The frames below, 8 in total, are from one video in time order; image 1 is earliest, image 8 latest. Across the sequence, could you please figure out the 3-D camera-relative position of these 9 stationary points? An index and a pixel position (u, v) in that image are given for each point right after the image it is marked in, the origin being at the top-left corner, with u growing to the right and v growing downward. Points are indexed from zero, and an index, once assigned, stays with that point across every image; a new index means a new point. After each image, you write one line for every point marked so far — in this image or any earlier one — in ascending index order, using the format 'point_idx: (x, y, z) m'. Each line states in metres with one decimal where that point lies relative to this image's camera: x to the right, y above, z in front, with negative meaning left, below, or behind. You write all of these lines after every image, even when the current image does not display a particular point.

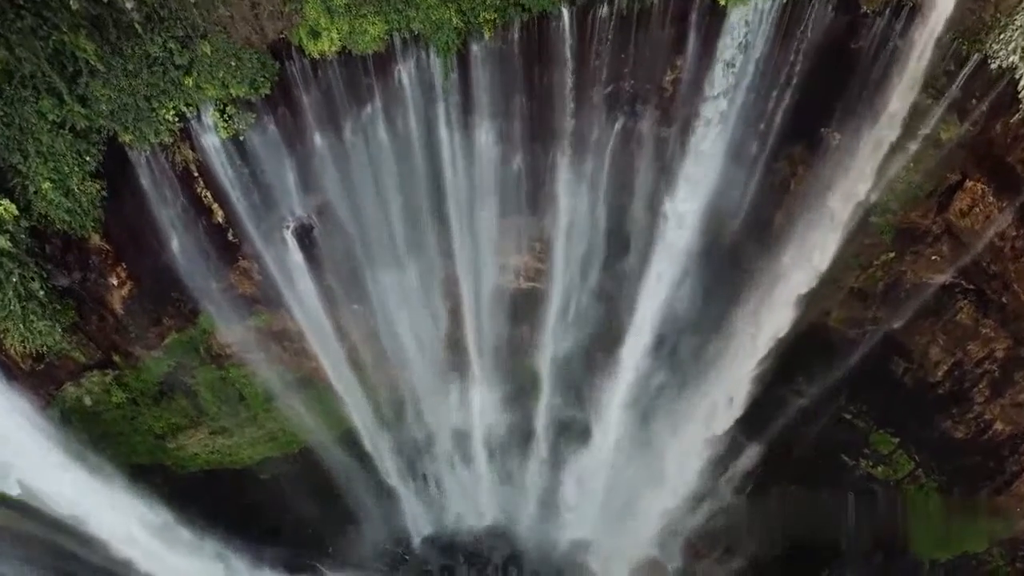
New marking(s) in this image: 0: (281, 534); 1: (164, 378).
0: (-3.5, -3.7, +10.8) m
1: (-4.2, -1.1, +8.6) m
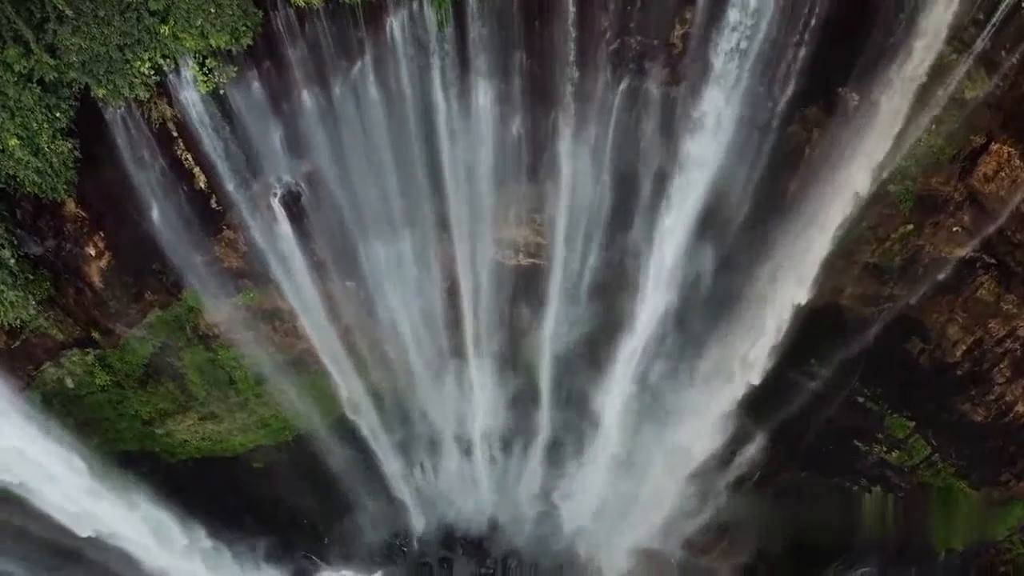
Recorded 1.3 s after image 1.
0: (-3.5, -3.4, +10.5) m
1: (-4.2, -0.8, +8.3) m
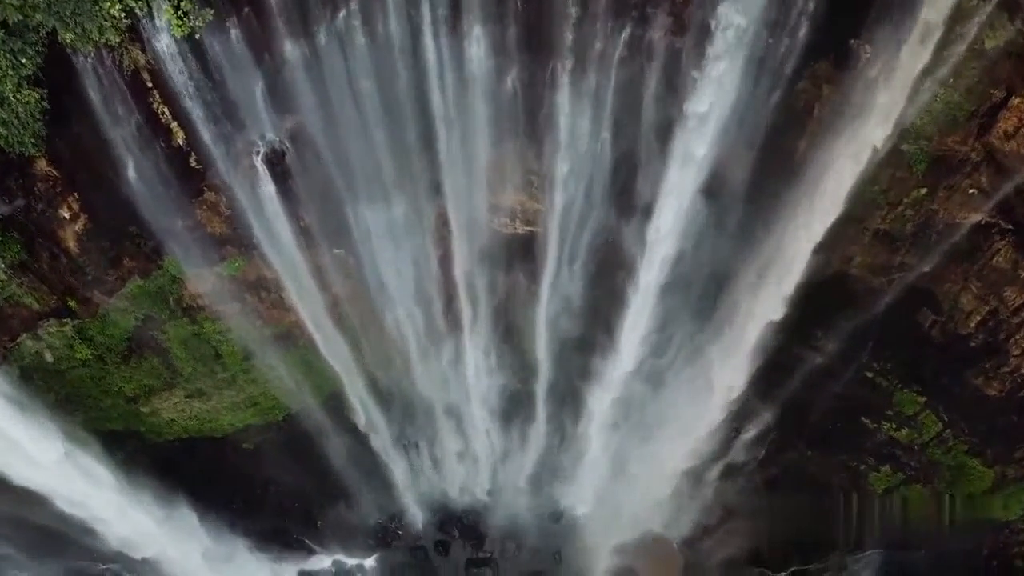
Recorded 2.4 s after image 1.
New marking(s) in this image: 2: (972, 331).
0: (-3.5, -3.1, +10.2) m
1: (-4.2, -0.5, +8.0) m
2: (+5.1, -0.5, +7.9) m
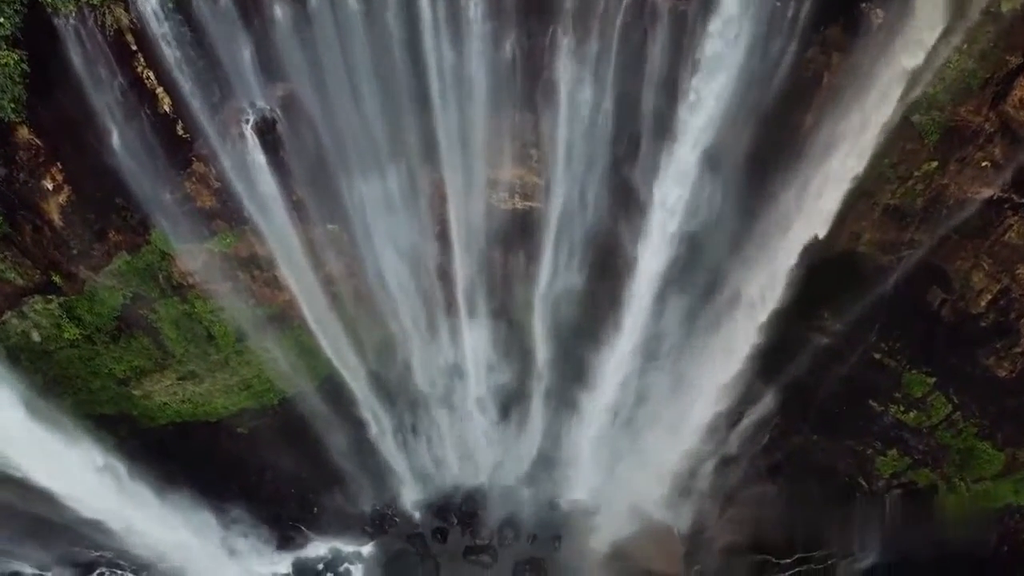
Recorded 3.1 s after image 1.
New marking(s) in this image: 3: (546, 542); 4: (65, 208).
0: (-3.5, -2.8, +10.0) m
1: (-4.2, -0.2, +7.8) m
2: (+5.0, -0.2, +7.7) m
3: (+0.5, -3.7, +10.5) m
4: (-4.3, +0.8, +6.9) m
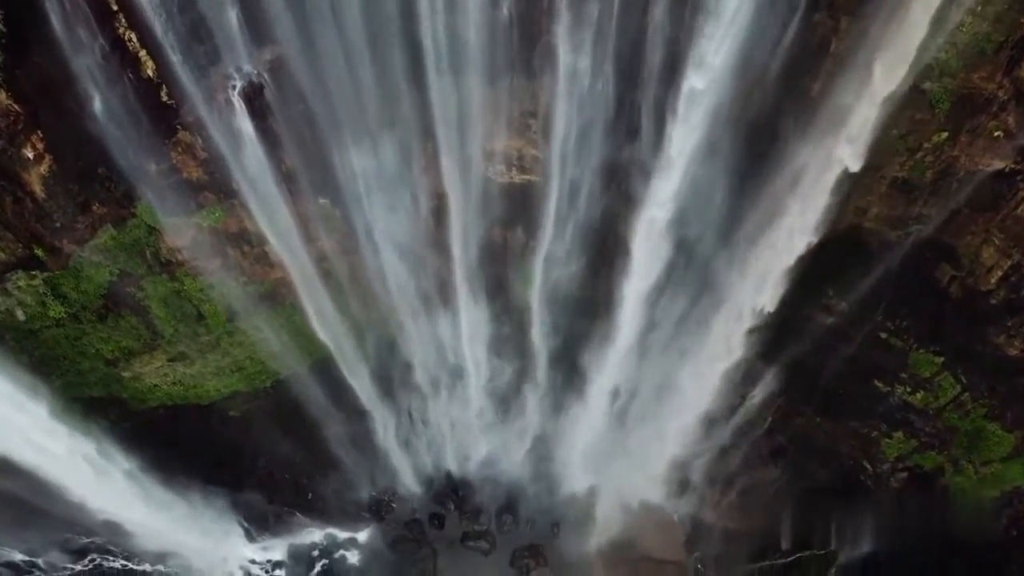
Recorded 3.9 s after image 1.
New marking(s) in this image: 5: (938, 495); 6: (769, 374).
0: (-3.5, -2.6, +9.8) m
1: (-4.2, 0.0, +7.6) m
2: (+5.0, 0.0, +7.5) m
3: (+0.5, -3.5, +10.3) m
4: (-4.3, +1.0, +6.7) m
5: (+5.3, -2.6, +8.9) m
6: (+3.3, -1.1, +9.1) m
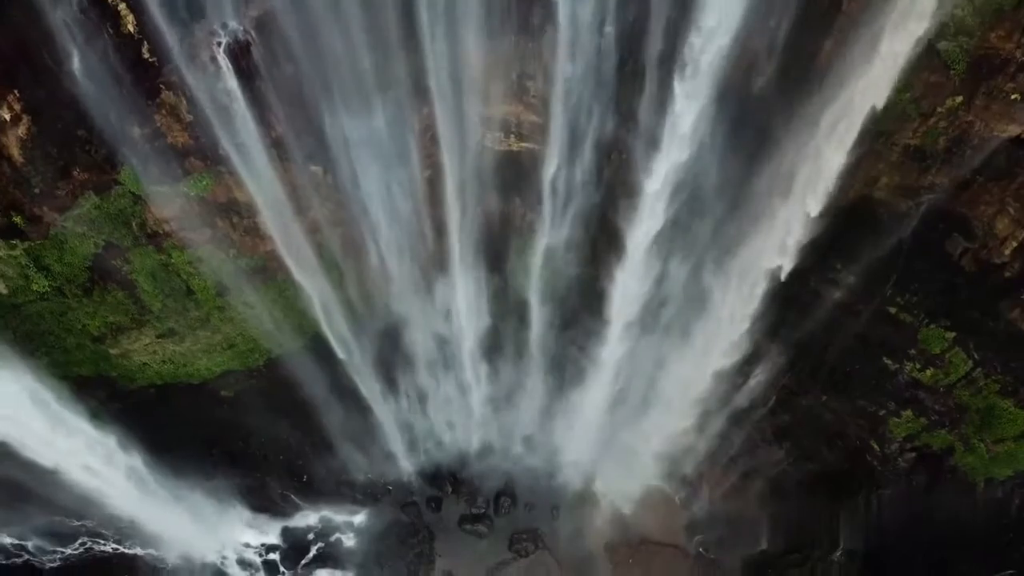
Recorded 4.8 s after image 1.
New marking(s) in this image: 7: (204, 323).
0: (-3.6, -2.3, +9.6) m
1: (-4.3, +0.3, +7.3) m
2: (+5.0, +0.3, +7.3) m
3: (+0.4, -3.1, +10.1) m
4: (-4.3, +1.3, +6.4) m
5: (+5.2, -2.3, +8.6) m
6: (+3.3, -0.8, +8.9) m
7: (-3.5, -0.4, +8.2) m
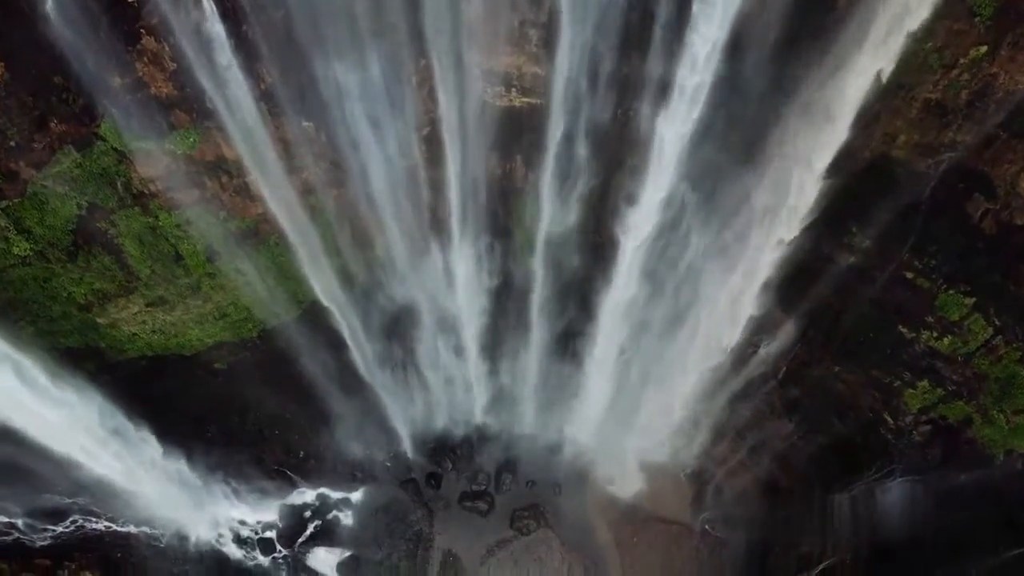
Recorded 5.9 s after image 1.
0: (-3.5, -1.9, +9.3) m
1: (-4.2, +0.6, +7.0) m
2: (+5.0, +0.7, +6.9) m
3: (+0.5, -2.7, +9.9) m
4: (-4.3, +1.6, +6.1) m
5: (+5.3, -1.9, +8.4) m
6: (+3.3, -0.4, +8.6) m
7: (-3.5, 0.0, +7.9) m
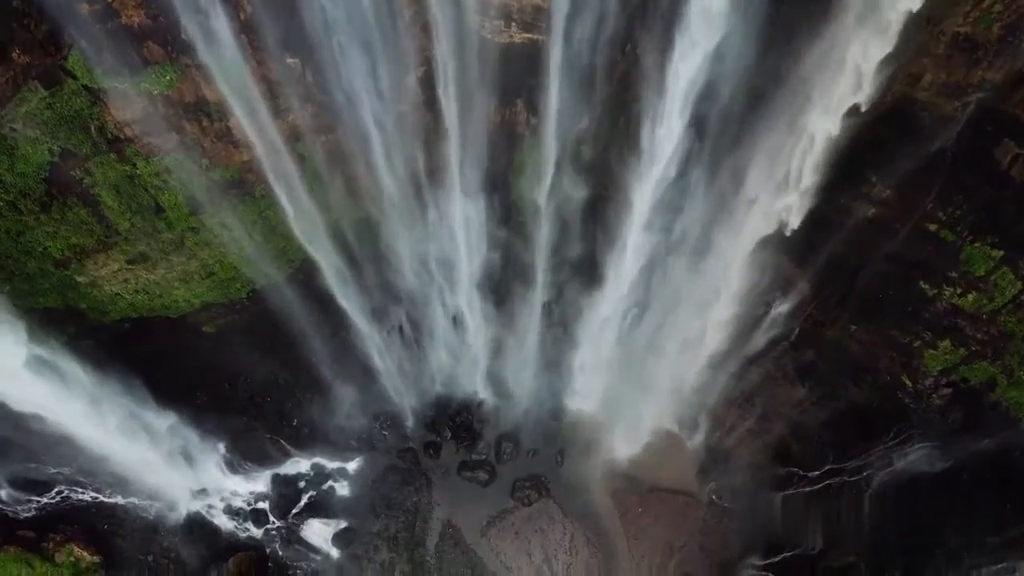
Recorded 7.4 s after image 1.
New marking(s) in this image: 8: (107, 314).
0: (-3.5, -1.4, +9.0) m
1: (-4.2, +1.1, +6.6) m
2: (+5.0, +1.1, +6.5) m
3: (+0.5, -2.2, +9.5) m
4: (-4.3, +2.0, +5.7) m
5: (+5.3, -1.4, +8.0) m
6: (+3.3, +0.1, +8.2) m
7: (-3.5, +0.4, +7.5) m
8: (-4.6, -0.3, +8.0) m
